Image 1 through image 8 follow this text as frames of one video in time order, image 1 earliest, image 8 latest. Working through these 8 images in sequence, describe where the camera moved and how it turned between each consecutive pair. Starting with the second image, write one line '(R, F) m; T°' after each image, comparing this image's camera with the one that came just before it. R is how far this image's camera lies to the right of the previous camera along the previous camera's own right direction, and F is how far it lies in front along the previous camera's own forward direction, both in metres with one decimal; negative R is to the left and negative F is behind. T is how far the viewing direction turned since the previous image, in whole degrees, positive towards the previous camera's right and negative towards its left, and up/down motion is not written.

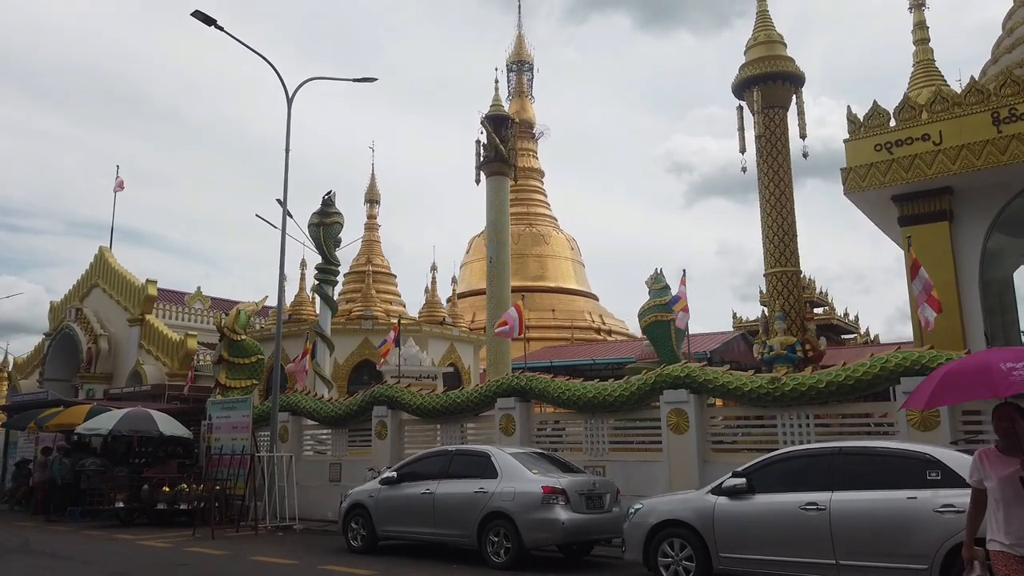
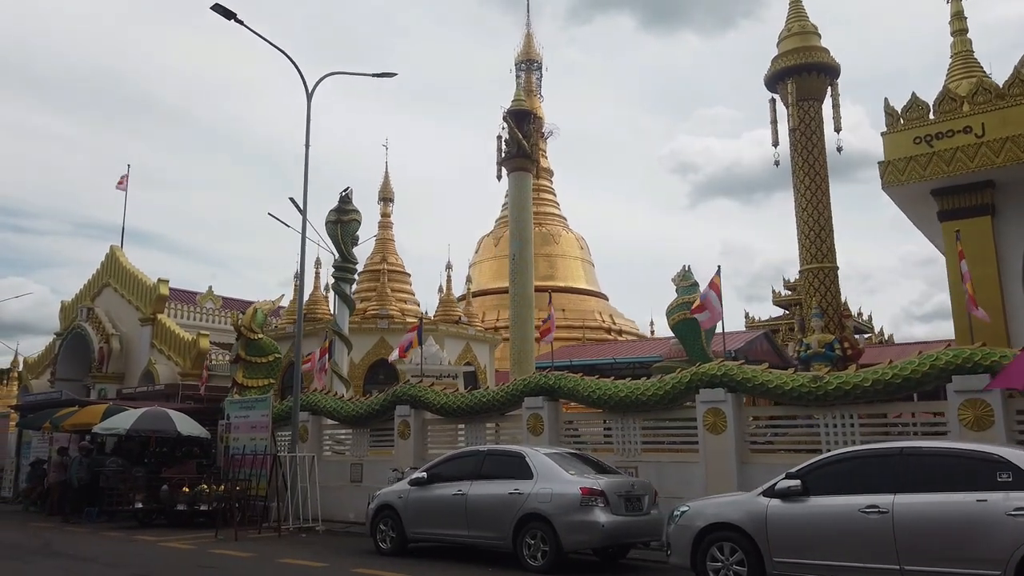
(-0.4, +0.3) m; 0°
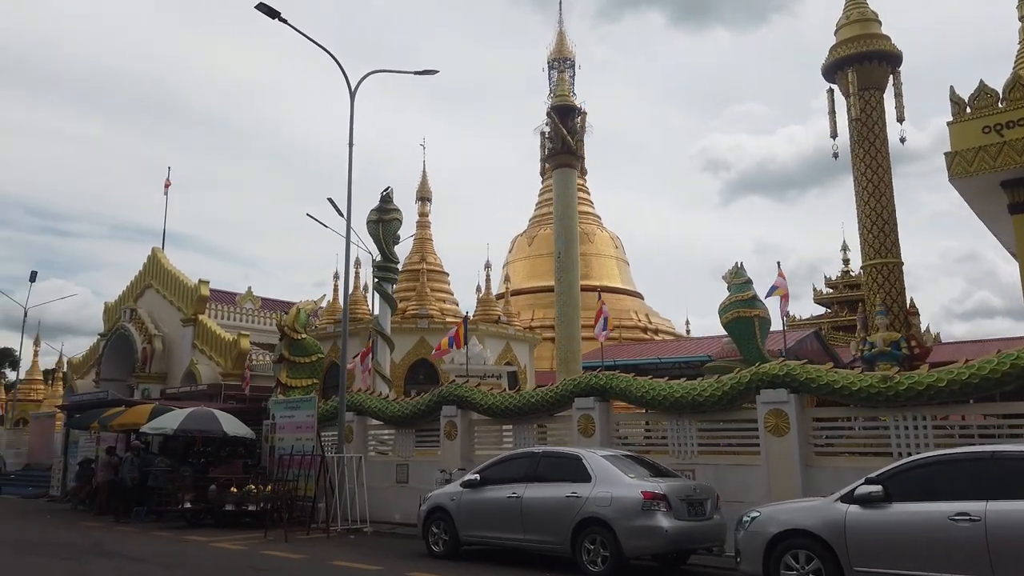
(-0.3, +0.2) m; -2°
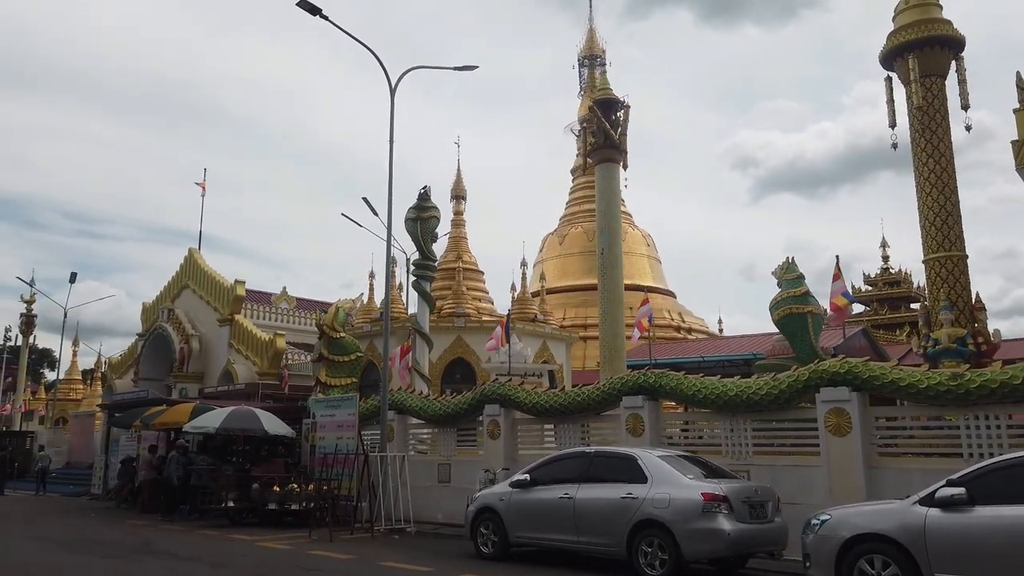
(-0.3, +0.2) m; -2°
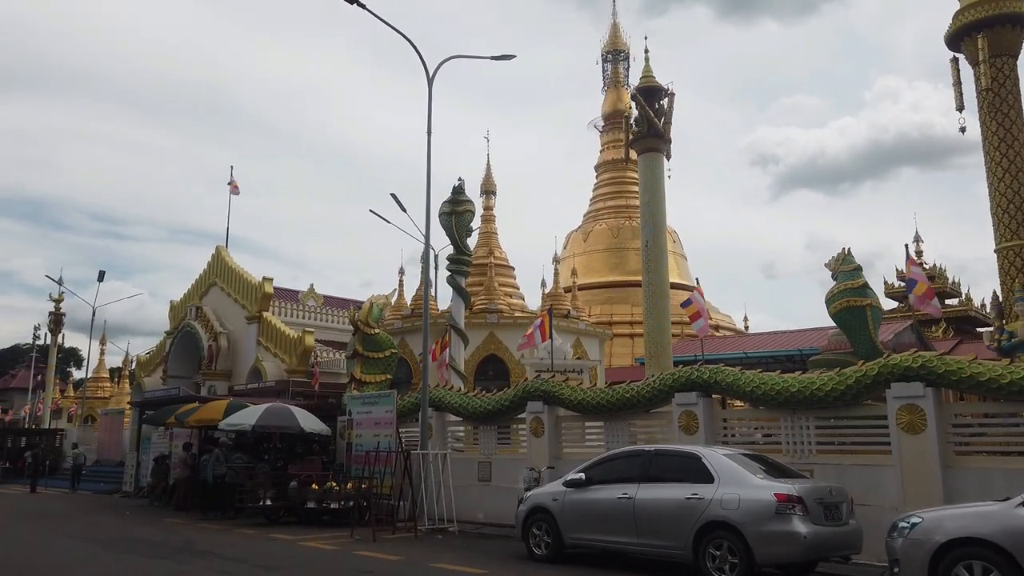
(-0.4, +0.4) m; -1°
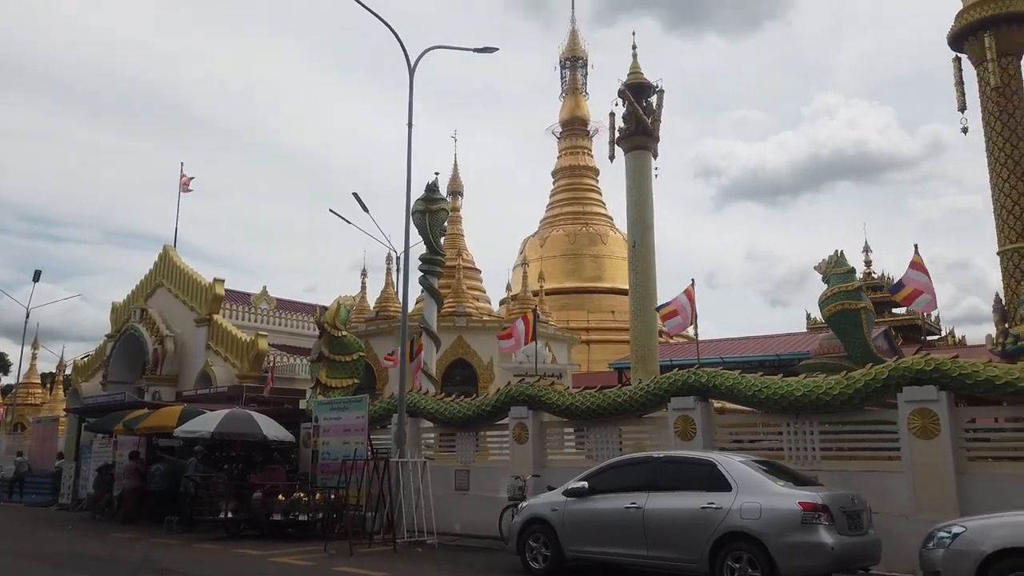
(-0.6, +0.6) m; +4°
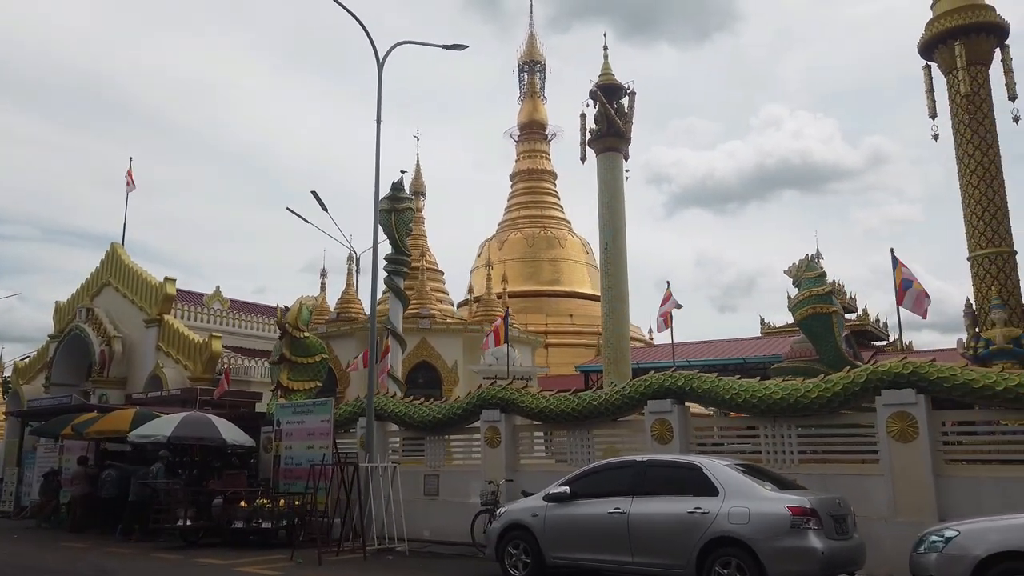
(-0.3, +0.2) m; +3°
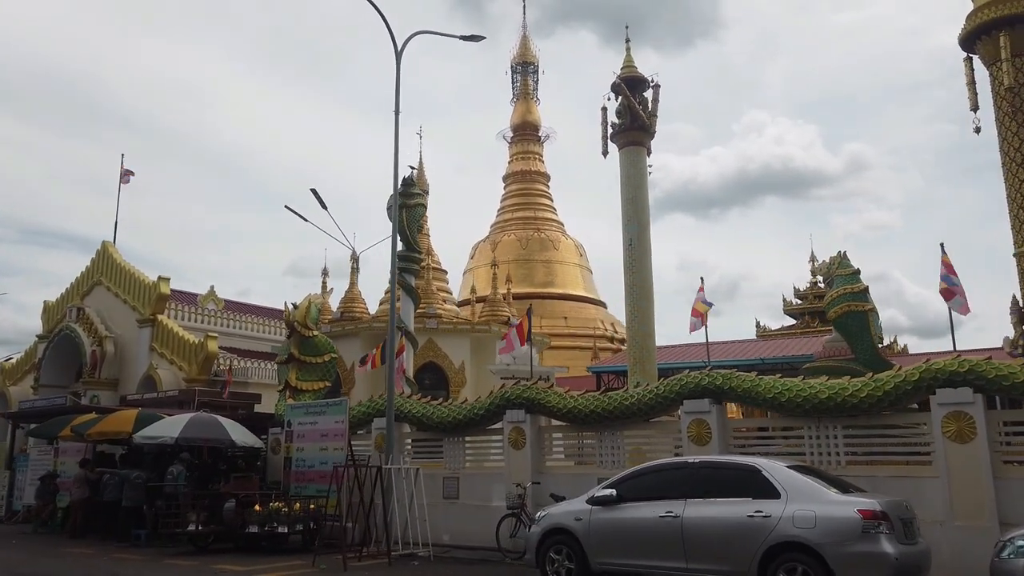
(-0.7, +0.4) m; +1°
